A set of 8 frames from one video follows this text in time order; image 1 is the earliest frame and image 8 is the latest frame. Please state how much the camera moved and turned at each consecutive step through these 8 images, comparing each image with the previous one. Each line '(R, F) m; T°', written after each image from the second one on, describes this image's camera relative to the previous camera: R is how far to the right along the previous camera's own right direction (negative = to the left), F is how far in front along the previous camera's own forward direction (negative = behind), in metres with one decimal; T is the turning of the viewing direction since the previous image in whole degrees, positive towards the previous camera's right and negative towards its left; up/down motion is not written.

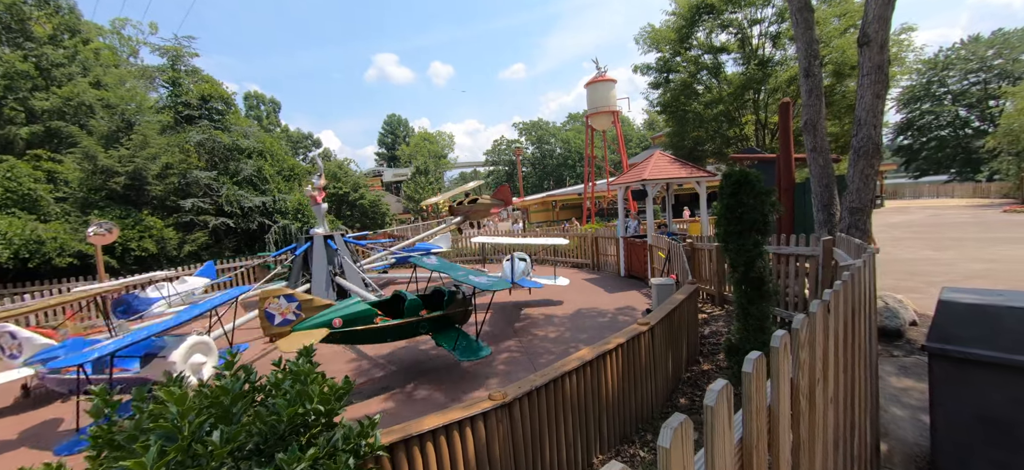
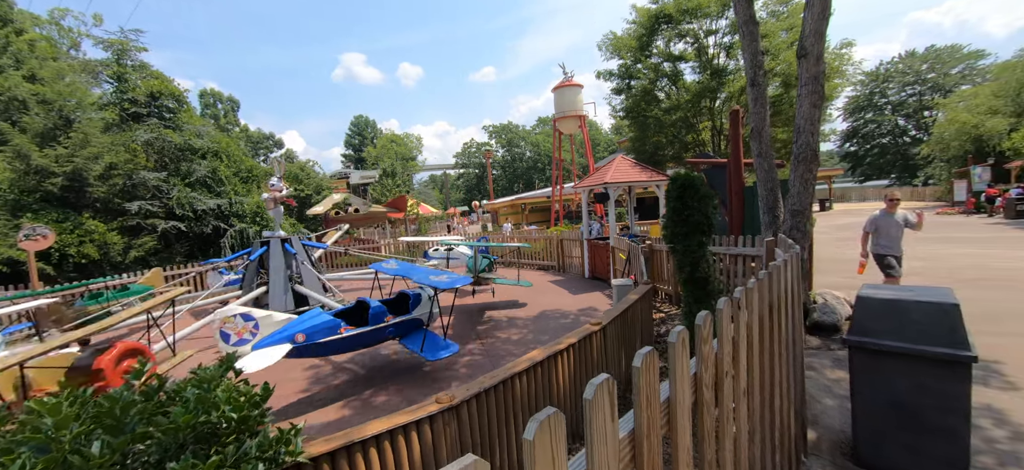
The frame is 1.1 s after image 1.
(+0.2, 0.0) m; +4°
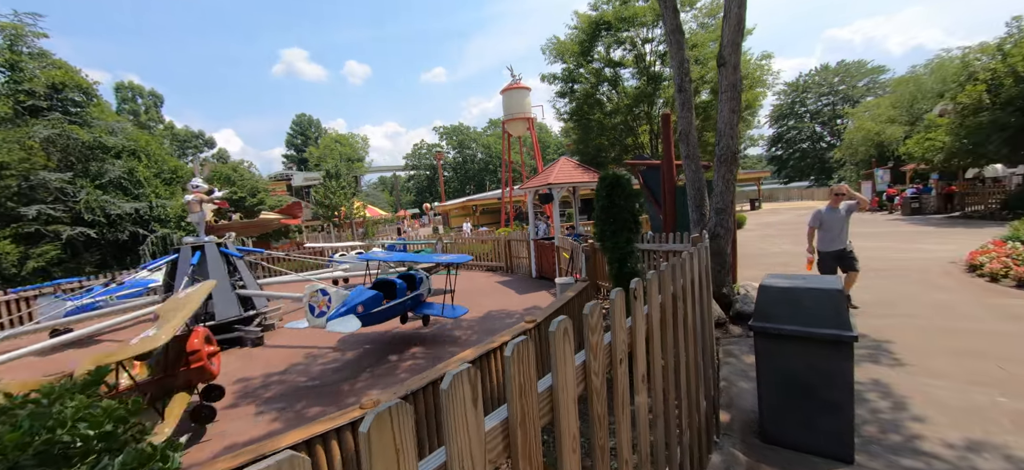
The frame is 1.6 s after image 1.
(+0.2, 0.0) m; +6°
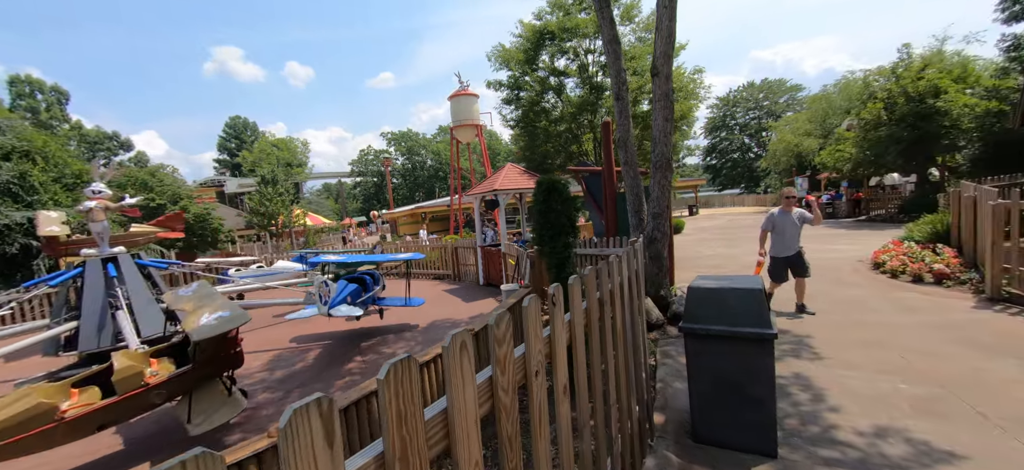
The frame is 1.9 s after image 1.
(+0.2, +0.1) m; +7°
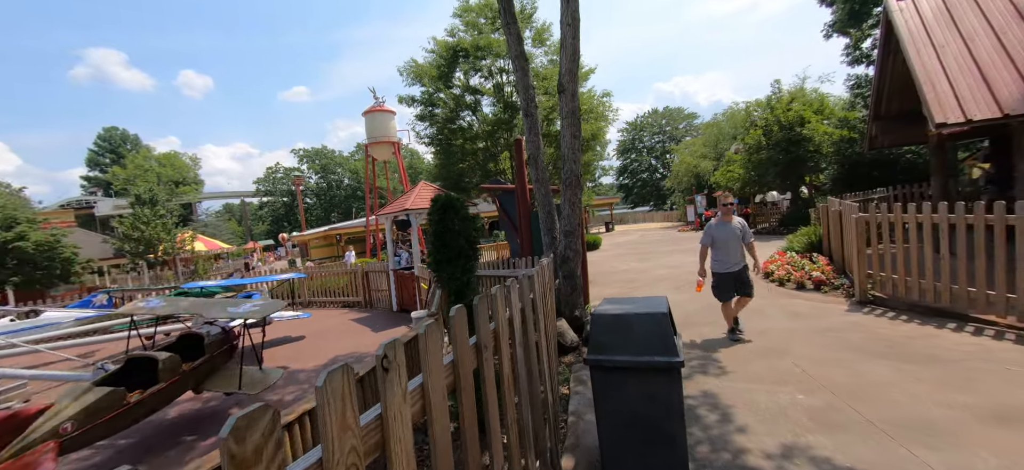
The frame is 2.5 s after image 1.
(+0.4, +0.5) m; +10°
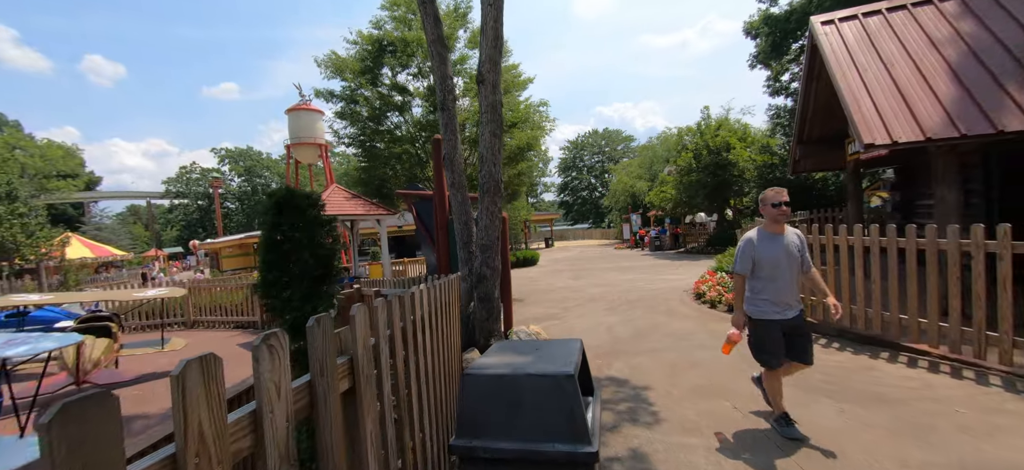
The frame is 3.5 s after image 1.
(+0.5, +1.0) m; +8°
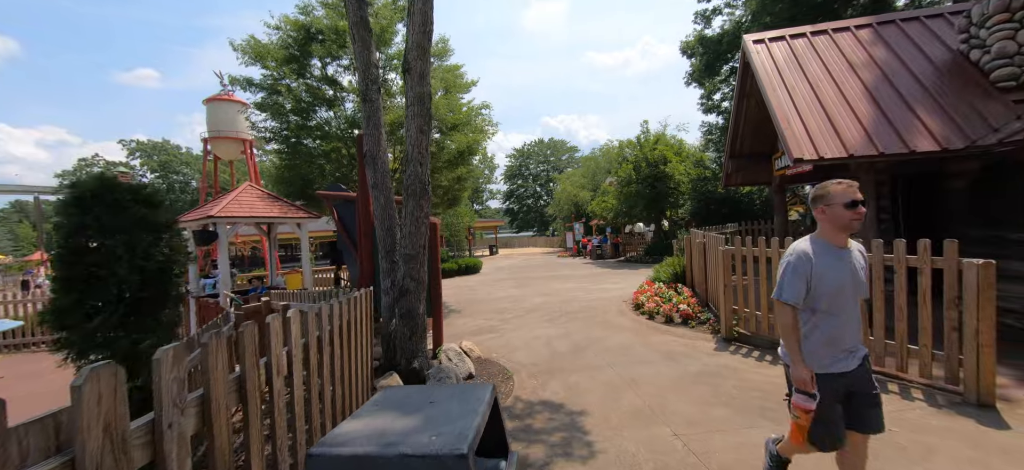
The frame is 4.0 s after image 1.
(+0.2, +0.5) m; +8°
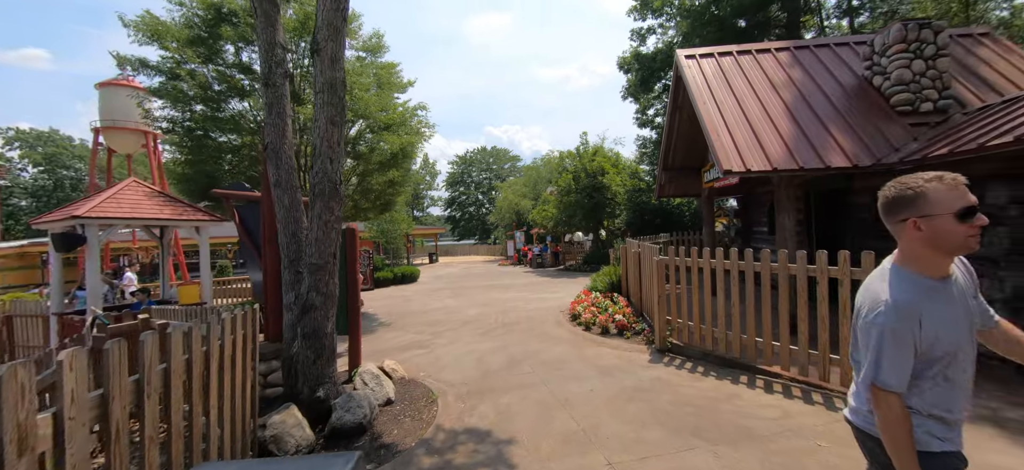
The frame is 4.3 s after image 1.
(+0.2, +0.4) m; +8°
